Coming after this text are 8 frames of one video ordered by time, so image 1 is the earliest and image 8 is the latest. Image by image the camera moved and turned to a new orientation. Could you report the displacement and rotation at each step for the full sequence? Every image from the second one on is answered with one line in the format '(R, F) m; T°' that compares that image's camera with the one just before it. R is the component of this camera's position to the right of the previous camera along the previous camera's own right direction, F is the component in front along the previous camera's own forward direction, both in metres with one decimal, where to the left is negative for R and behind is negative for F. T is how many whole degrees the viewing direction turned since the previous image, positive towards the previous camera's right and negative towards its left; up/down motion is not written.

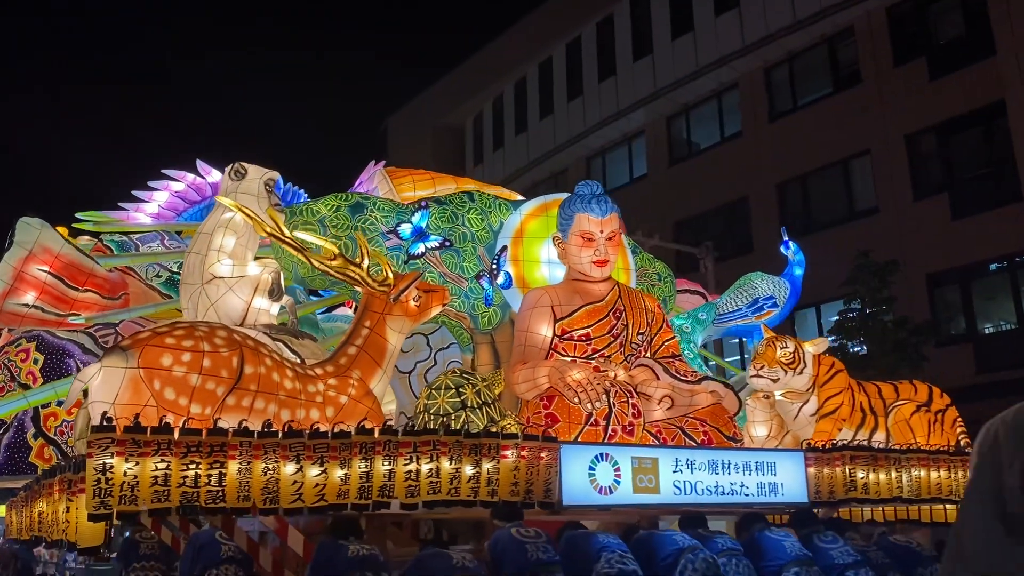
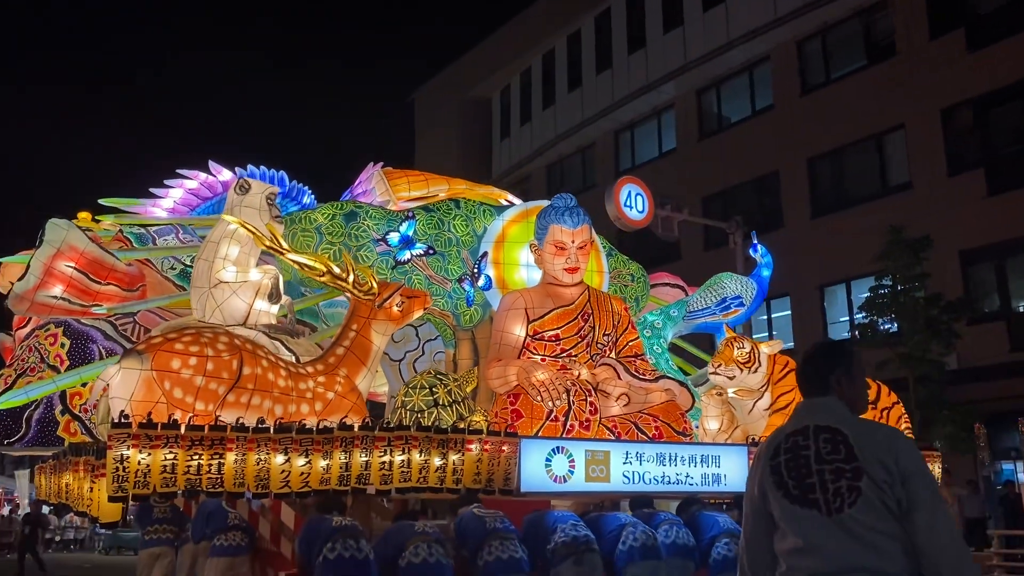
(+0.4, -0.7) m; -1°
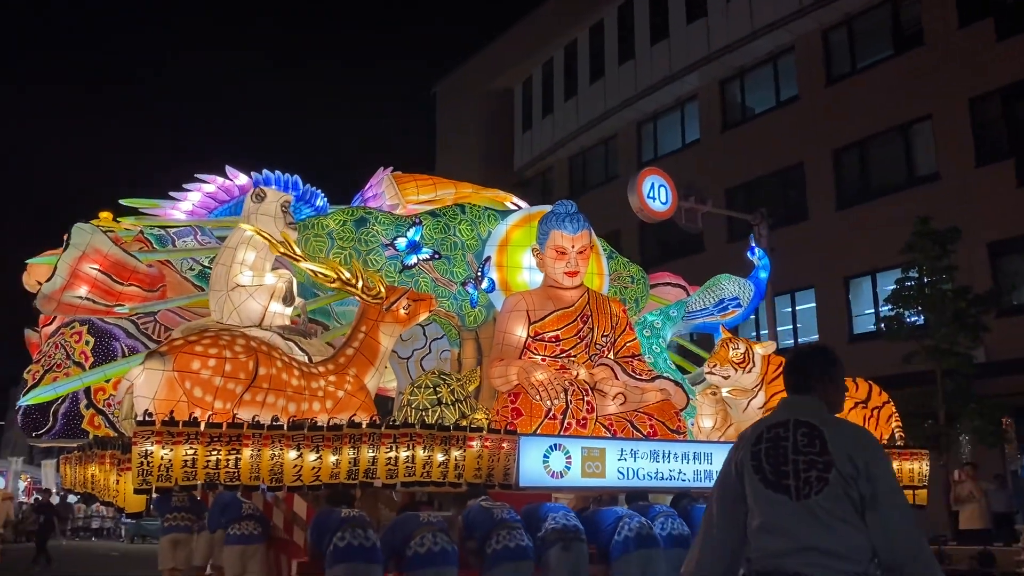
(+0.1, -0.3) m; -1°
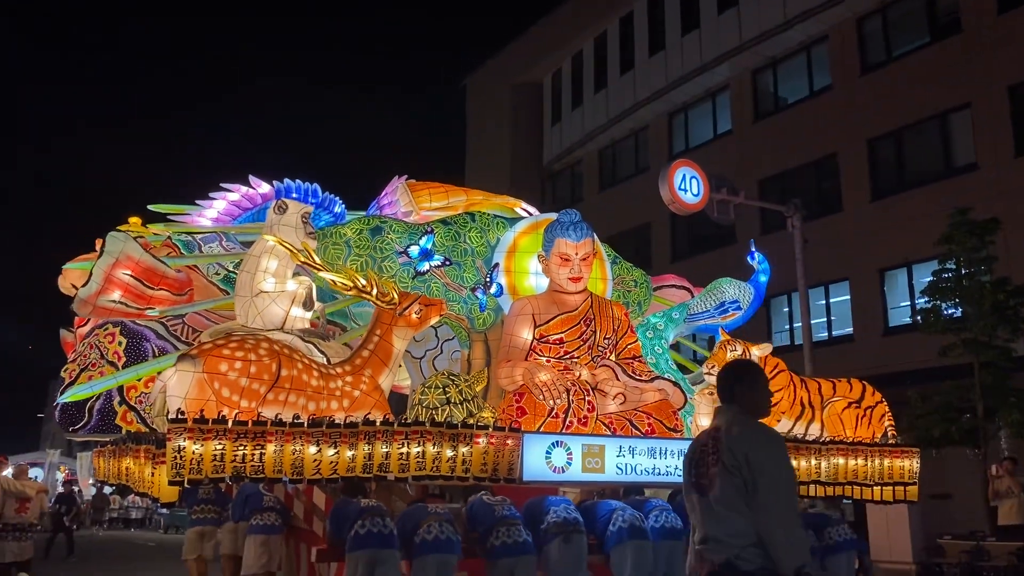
(+0.1, -0.4) m; -1°
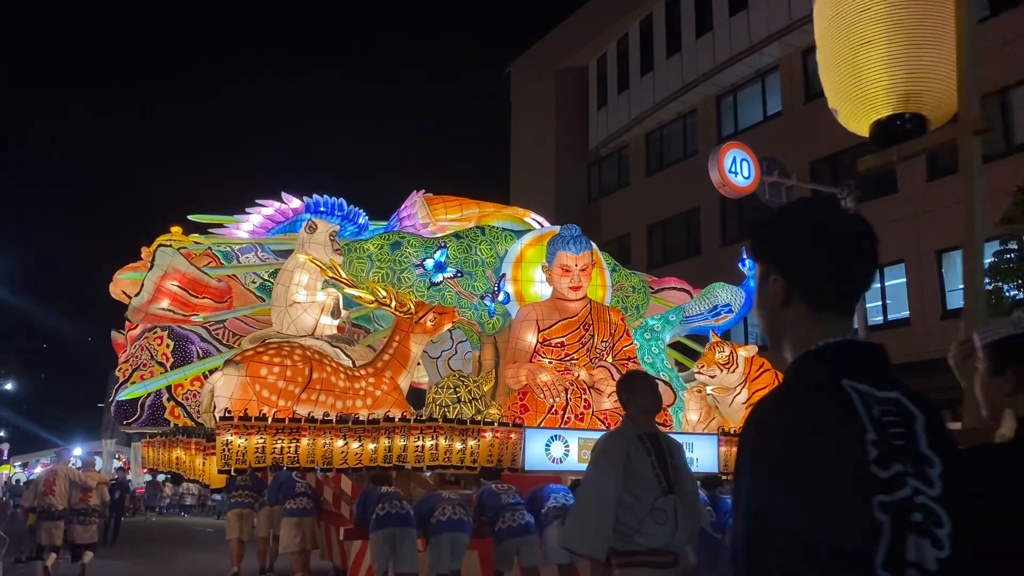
(+0.2, -0.9) m; -2°
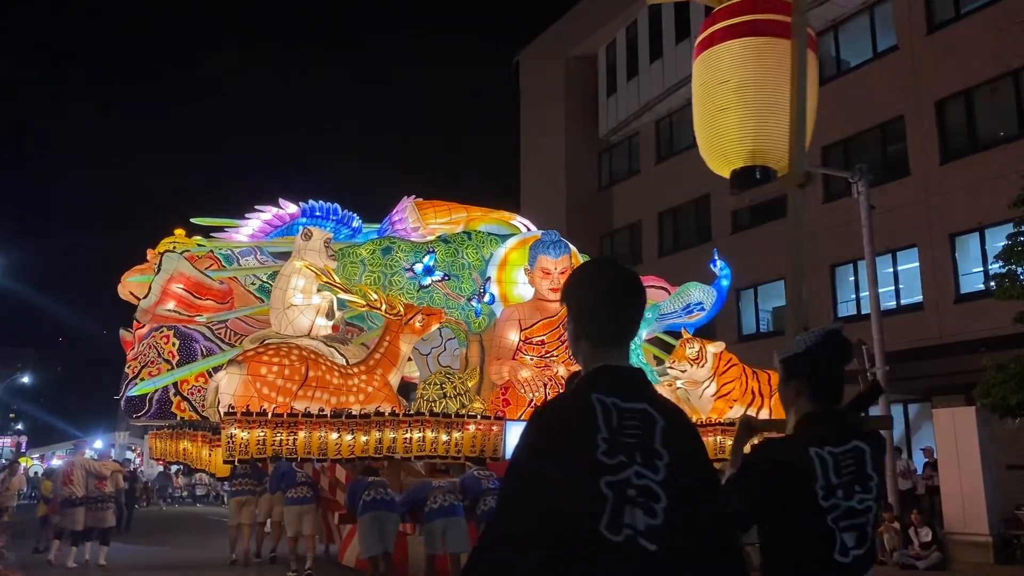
(+0.2, -0.6) m; 0°
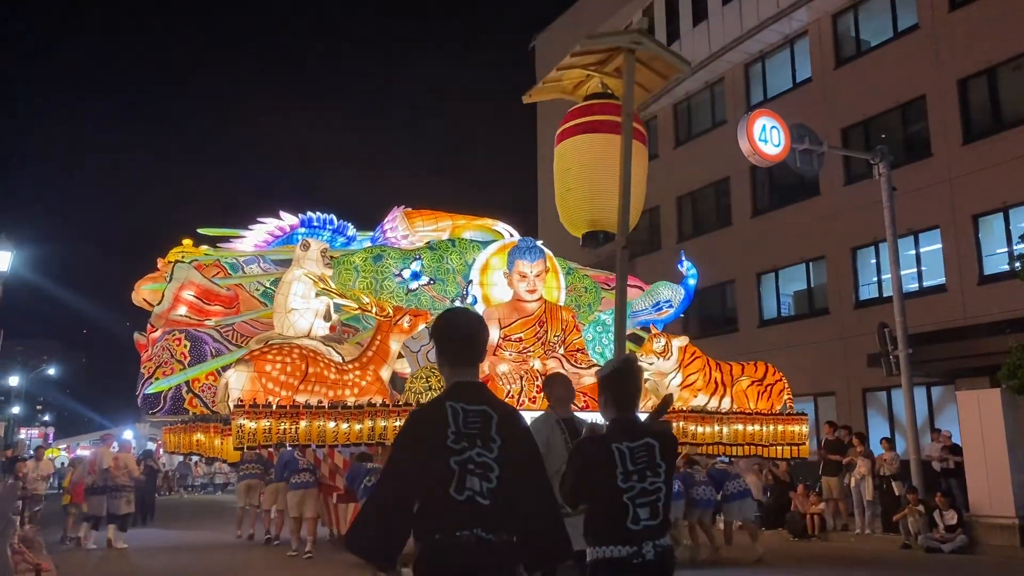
(+0.3, -1.0) m; 0°
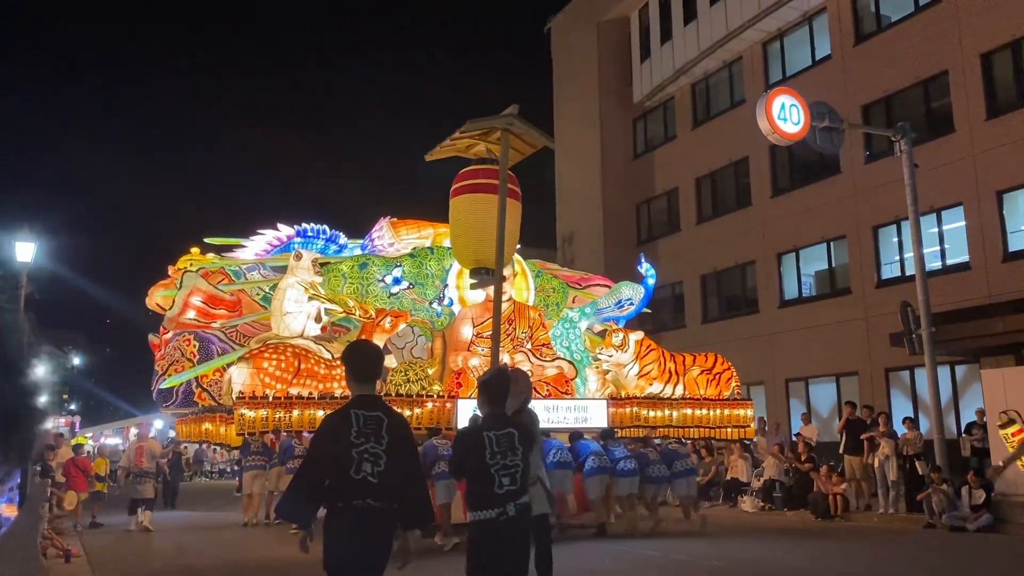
(+0.6, -1.3) m; -1°
